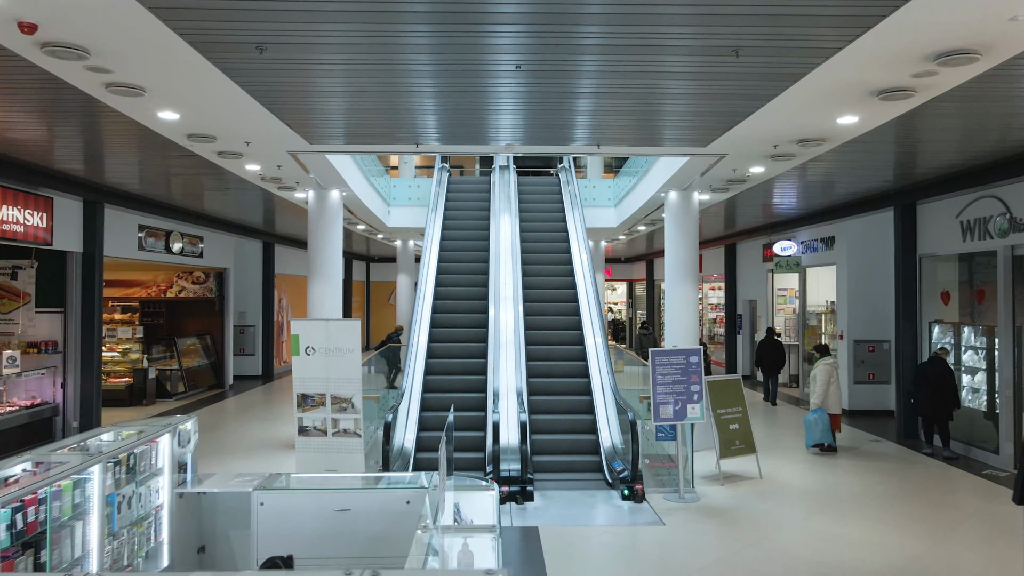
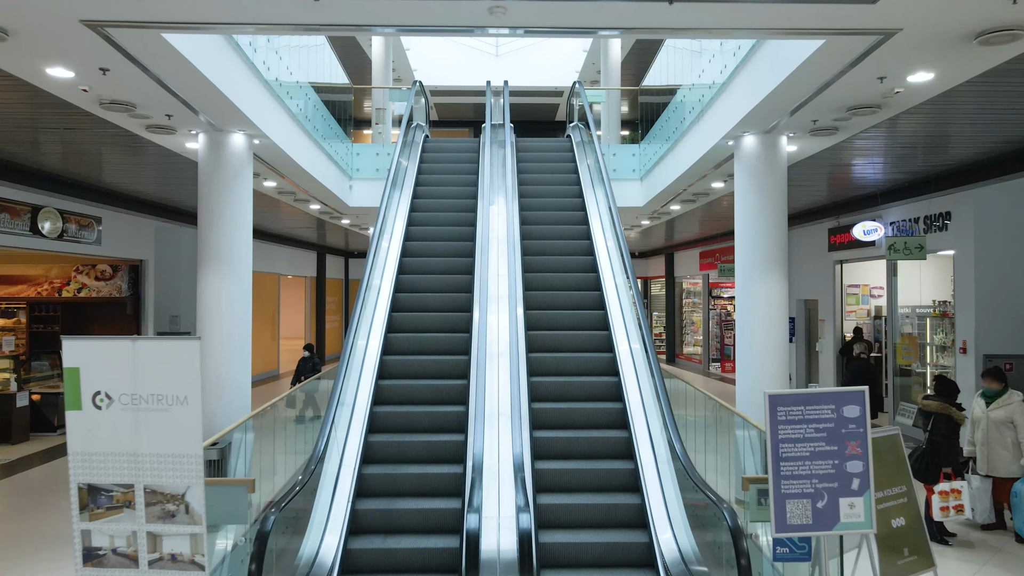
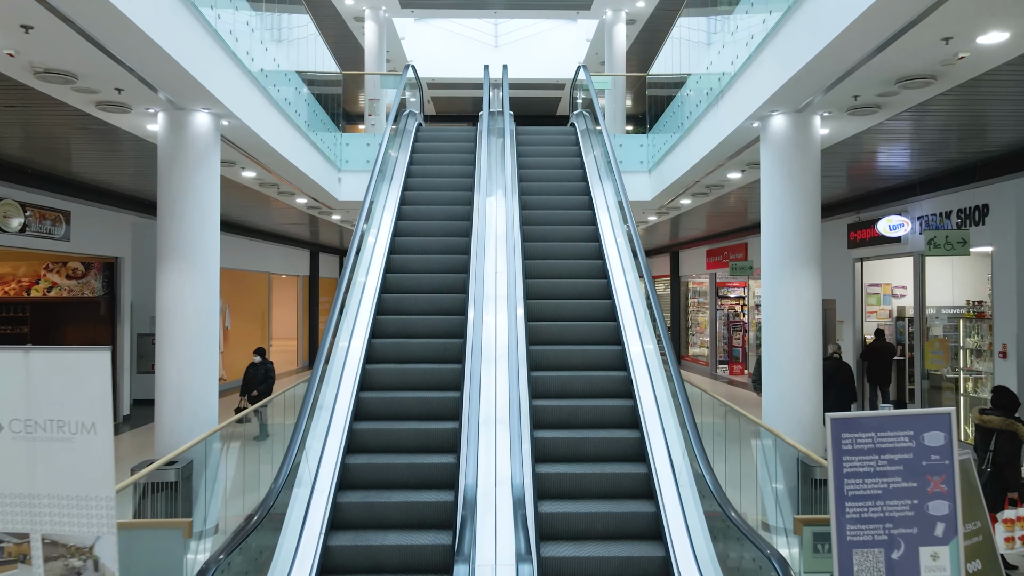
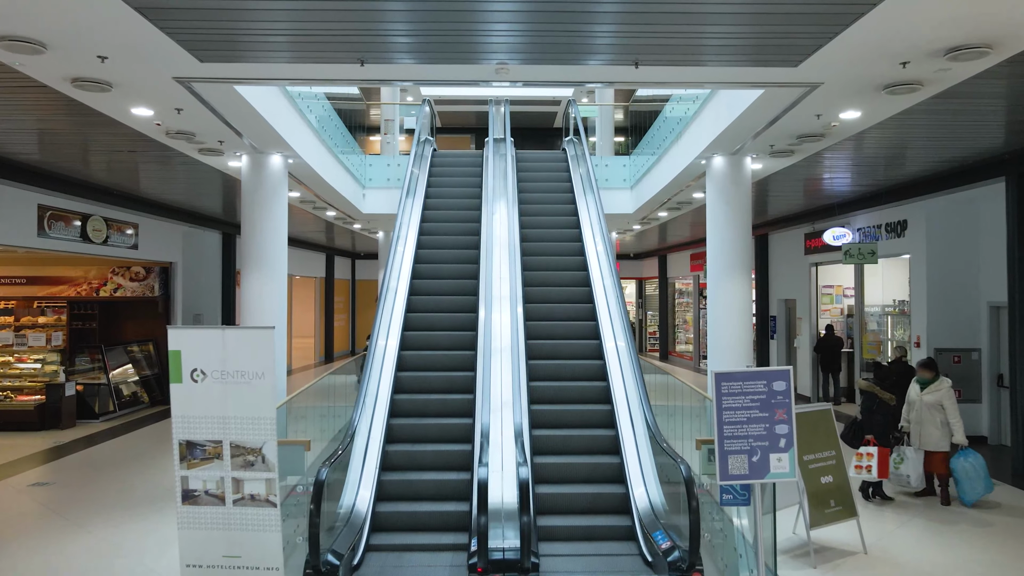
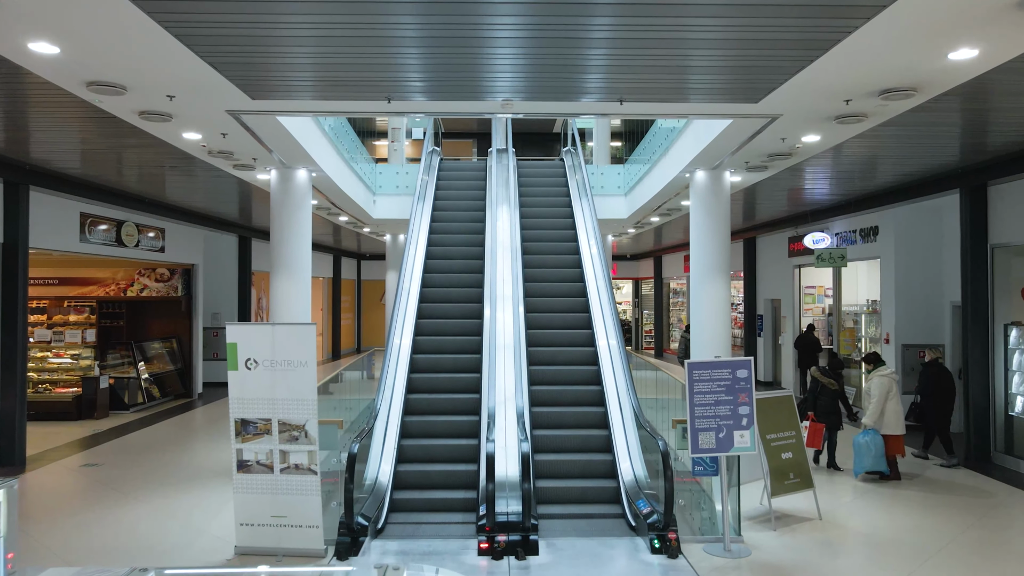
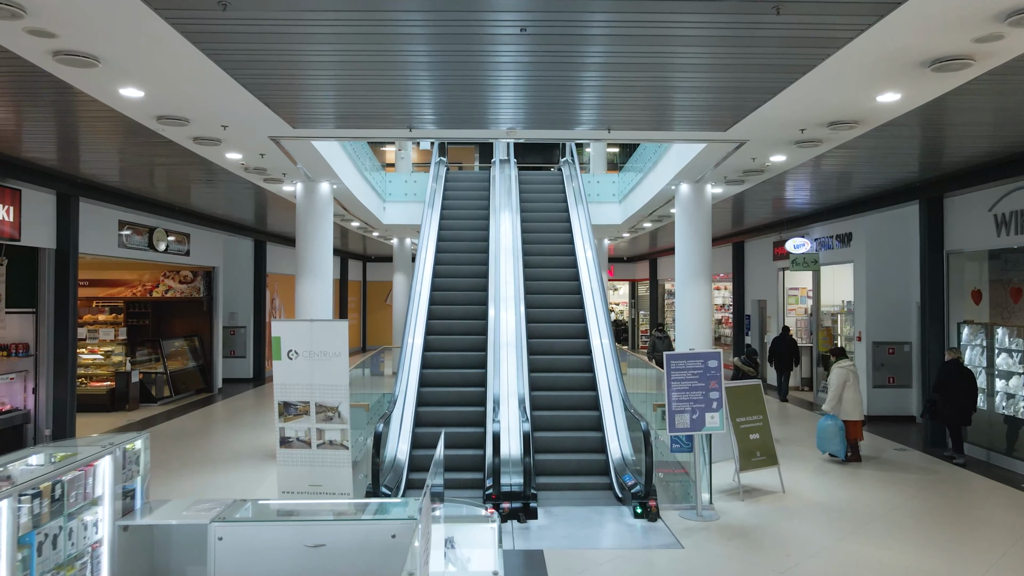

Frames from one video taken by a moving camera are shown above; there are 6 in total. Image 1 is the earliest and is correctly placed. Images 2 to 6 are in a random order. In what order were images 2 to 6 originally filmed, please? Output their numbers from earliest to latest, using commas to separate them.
6, 5, 4, 2, 3
